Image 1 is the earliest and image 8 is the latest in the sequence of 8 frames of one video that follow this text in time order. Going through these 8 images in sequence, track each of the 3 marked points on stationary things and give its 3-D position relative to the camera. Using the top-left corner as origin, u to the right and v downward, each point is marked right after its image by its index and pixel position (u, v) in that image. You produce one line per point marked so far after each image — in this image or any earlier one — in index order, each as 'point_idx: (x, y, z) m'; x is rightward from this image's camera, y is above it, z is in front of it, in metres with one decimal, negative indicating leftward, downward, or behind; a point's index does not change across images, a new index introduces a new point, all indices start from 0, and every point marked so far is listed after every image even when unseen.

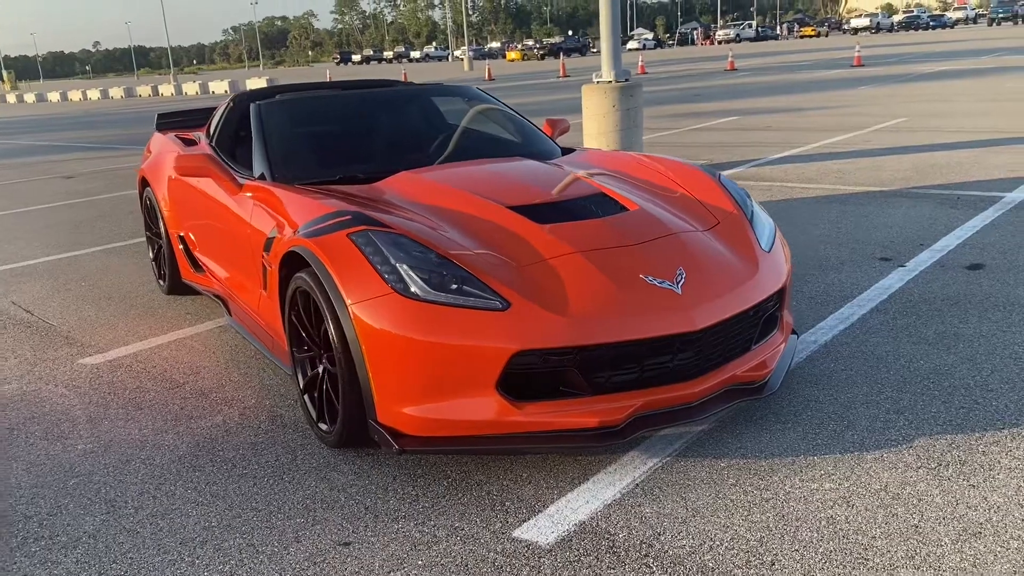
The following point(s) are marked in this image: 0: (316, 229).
0: (-0.7, +0.2, +3.0) m
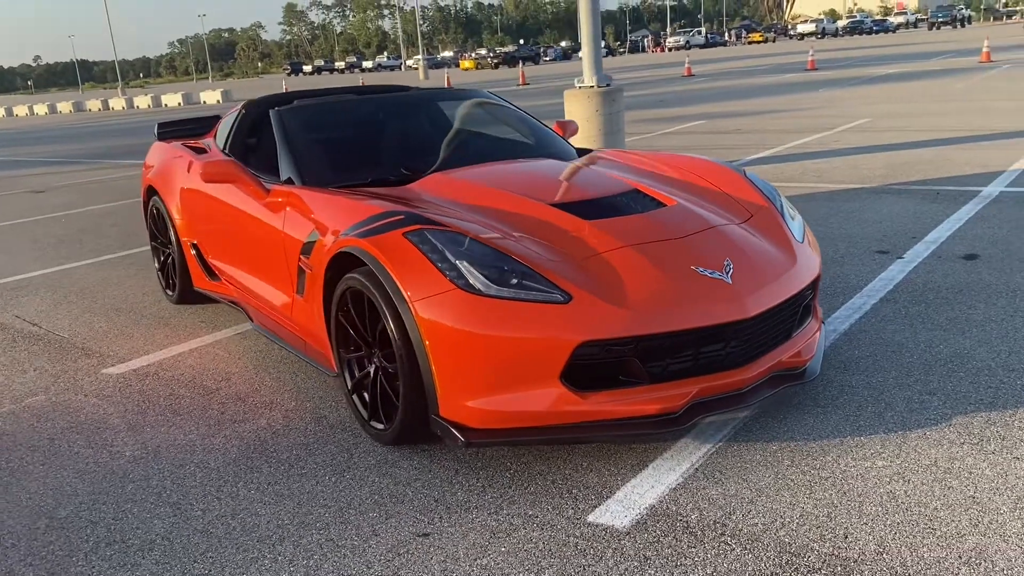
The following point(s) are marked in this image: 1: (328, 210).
0: (-0.5, +0.2, +3.1) m
1: (-0.7, +0.3, +3.5) m
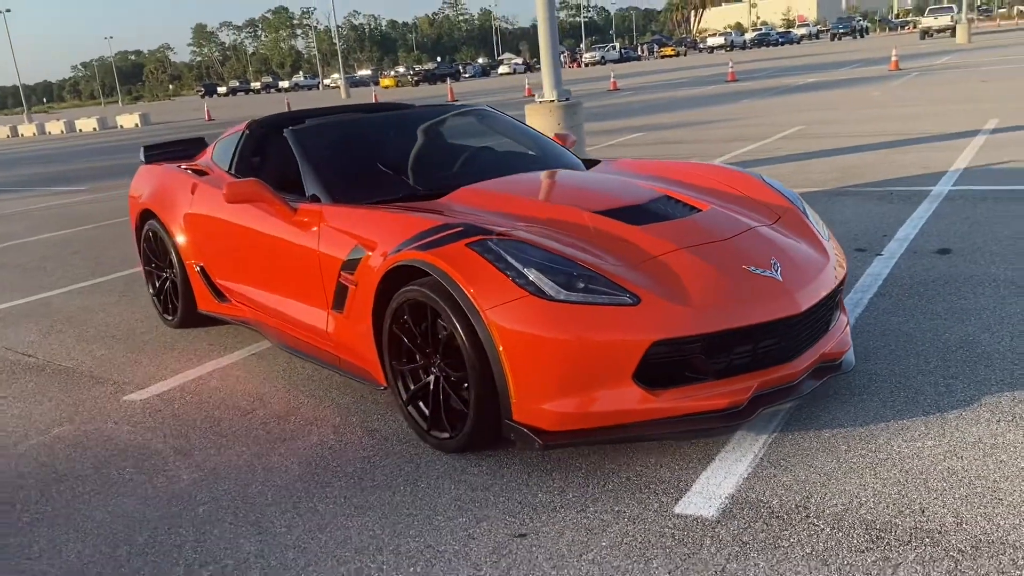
0: (-0.3, +0.2, +3.1) m
1: (-0.5, +0.2, +3.5) m
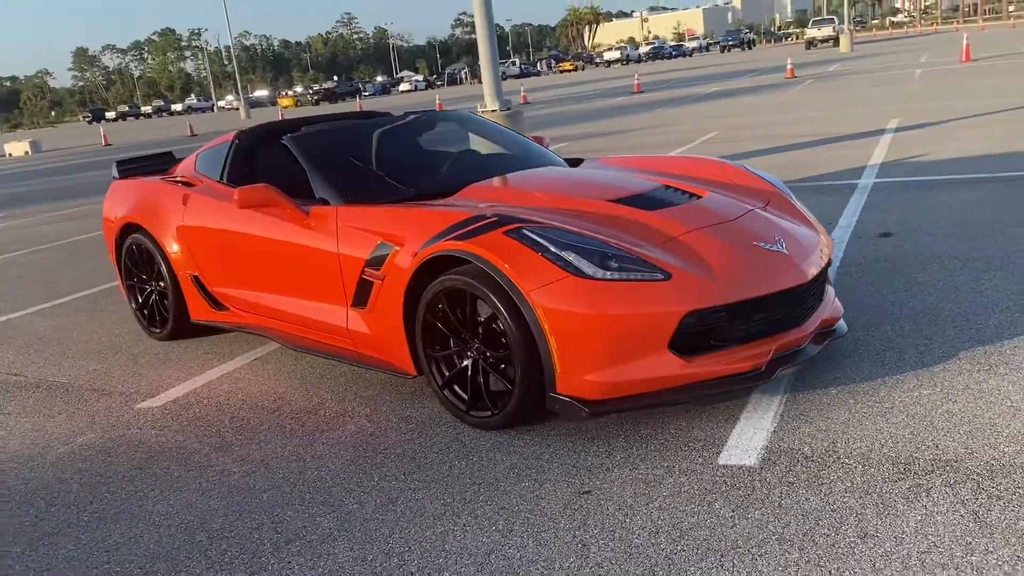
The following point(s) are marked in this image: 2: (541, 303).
0: (-0.2, +0.2, +3.3) m
1: (-0.5, +0.3, +3.7) m
2: (+0.1, -0.1, +3.1) m
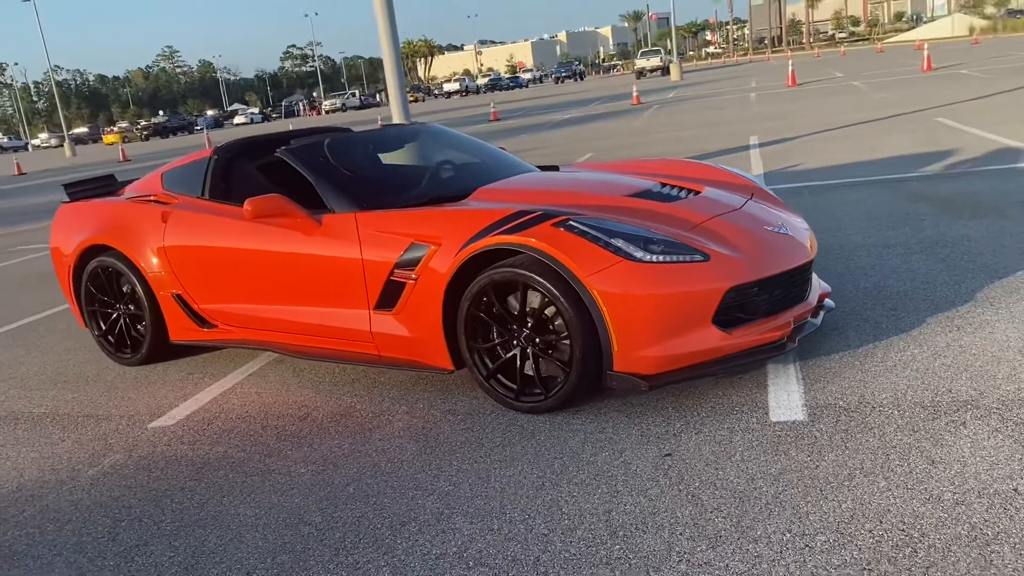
0: (0.0, +0.2, +3.5) m
1: (-0.4, +0.3, +3.8) m
2: (+0.3, 0.0, +3.3) m
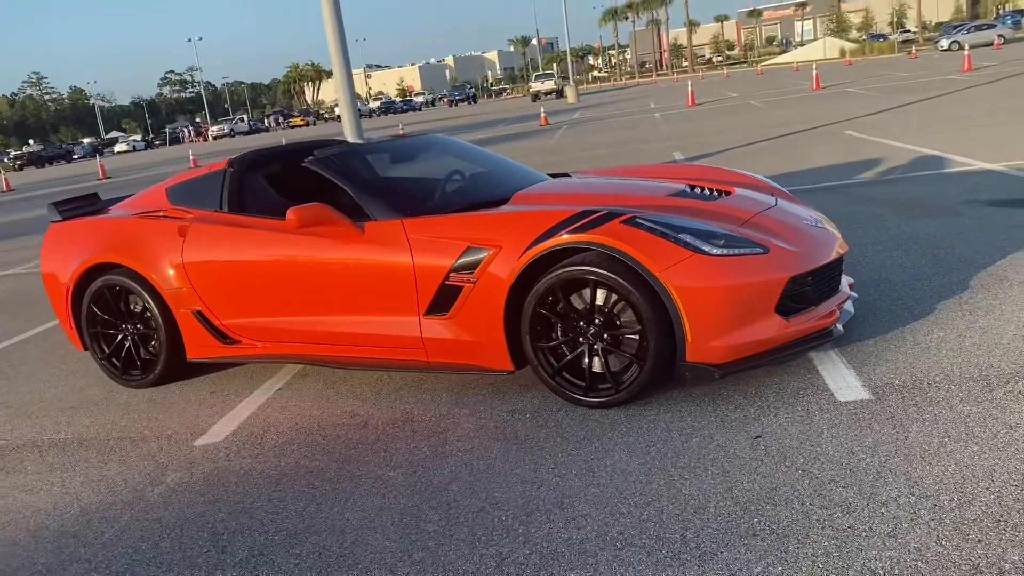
0: (+0.3, +0.3, +3.6) m
1: (-0.1, +0.3, +3.9) m
2: (+0.6, 0.0, +3.4) m
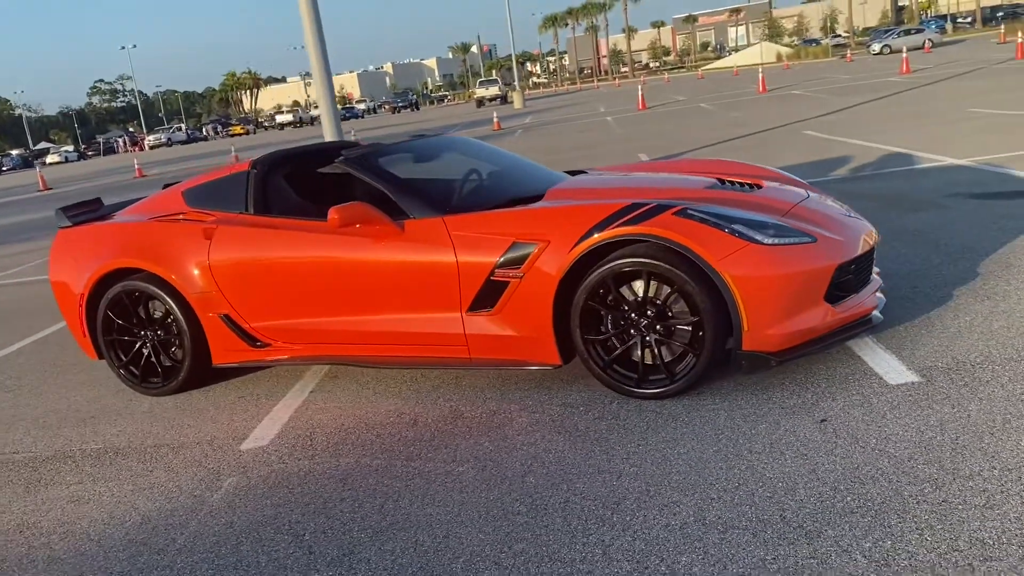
0: (+0.5, +0.3, +3.6) m
1: (+0.1, +0.3, +3.9) m
2: (+0.9, +0.1, +3.5) m
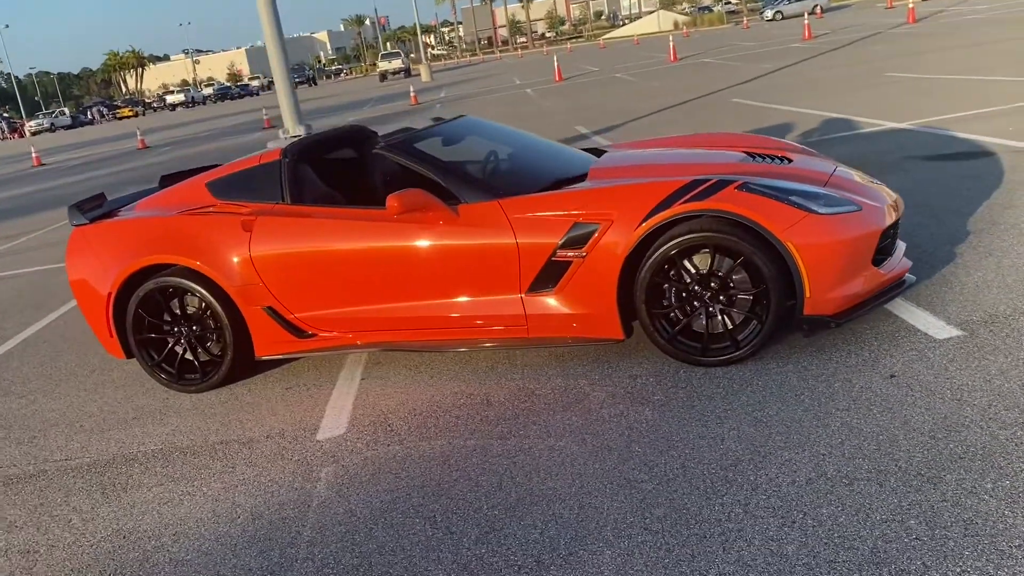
0: (+0.8, +0.4, +3.8) m
1: (+0.3, +0.4, +4.0) m
2: (+1.2, +0.2, +3.7) m
